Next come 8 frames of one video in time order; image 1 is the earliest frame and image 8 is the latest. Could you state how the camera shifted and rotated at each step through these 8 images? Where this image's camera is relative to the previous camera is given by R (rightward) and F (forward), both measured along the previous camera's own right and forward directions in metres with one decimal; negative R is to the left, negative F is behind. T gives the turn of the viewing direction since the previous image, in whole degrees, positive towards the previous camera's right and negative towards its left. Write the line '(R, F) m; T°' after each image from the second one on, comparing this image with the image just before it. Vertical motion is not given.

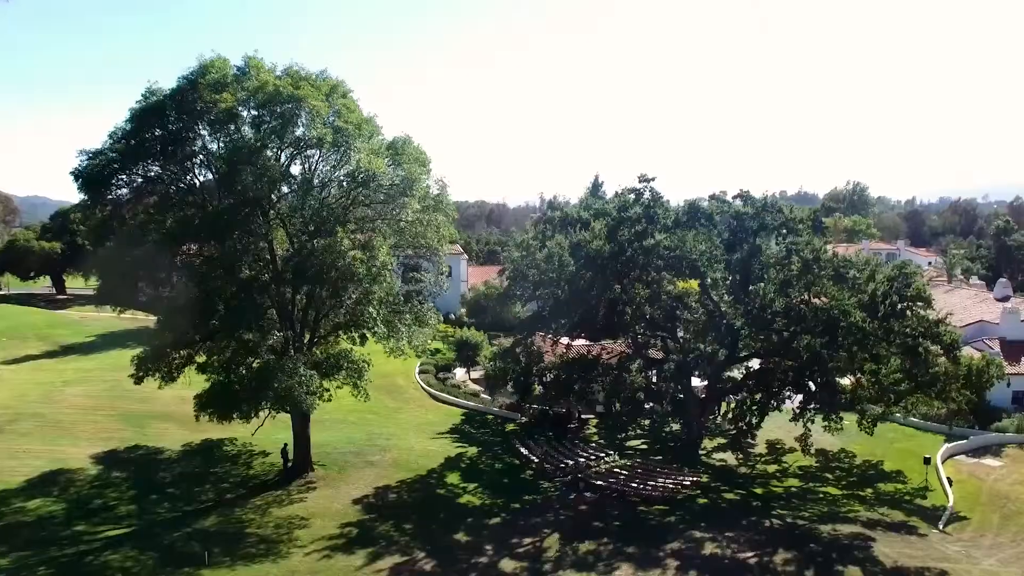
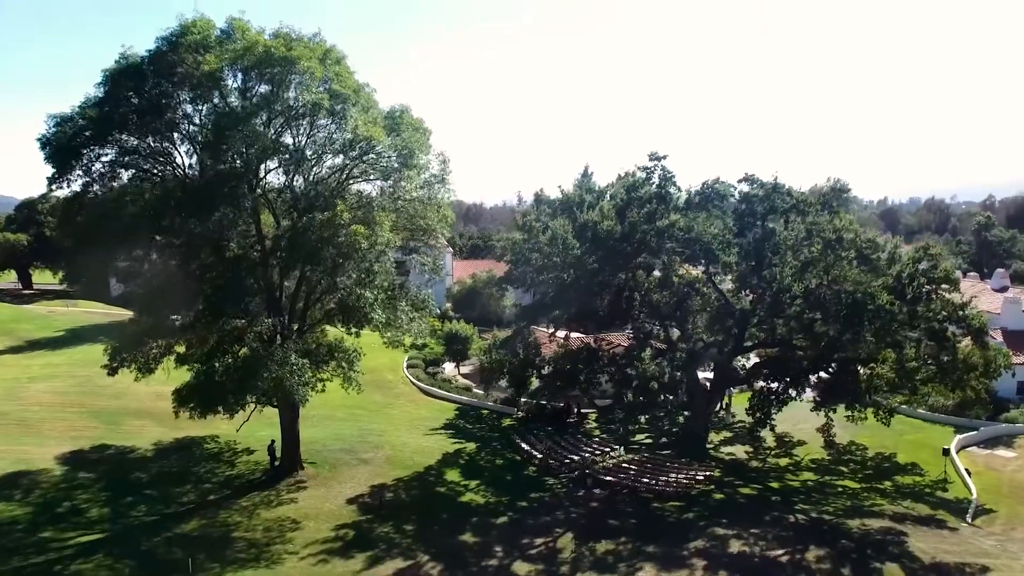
(-1.0, +1.7) m; +2°
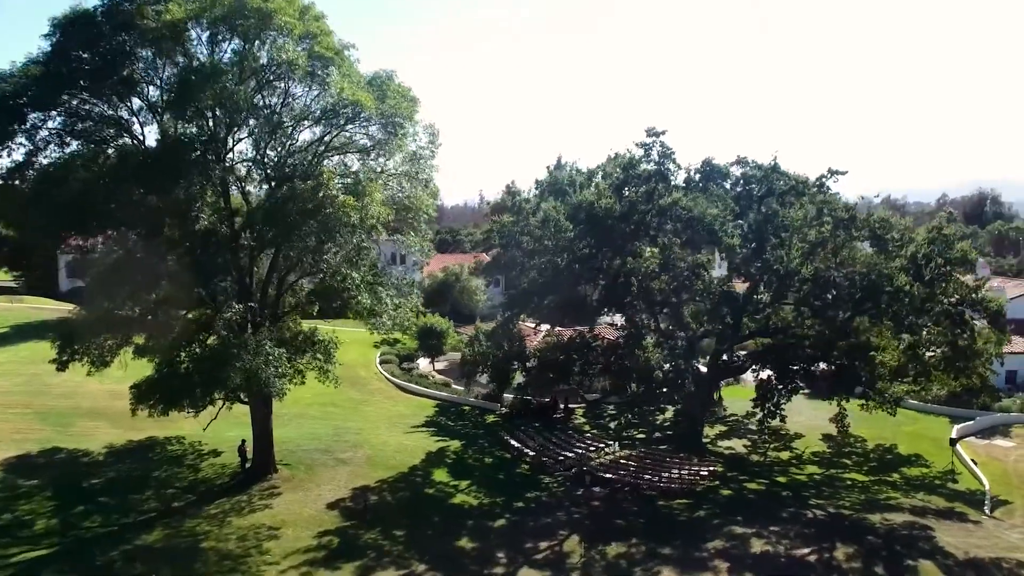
(-1.1, +2.0) m; +3°
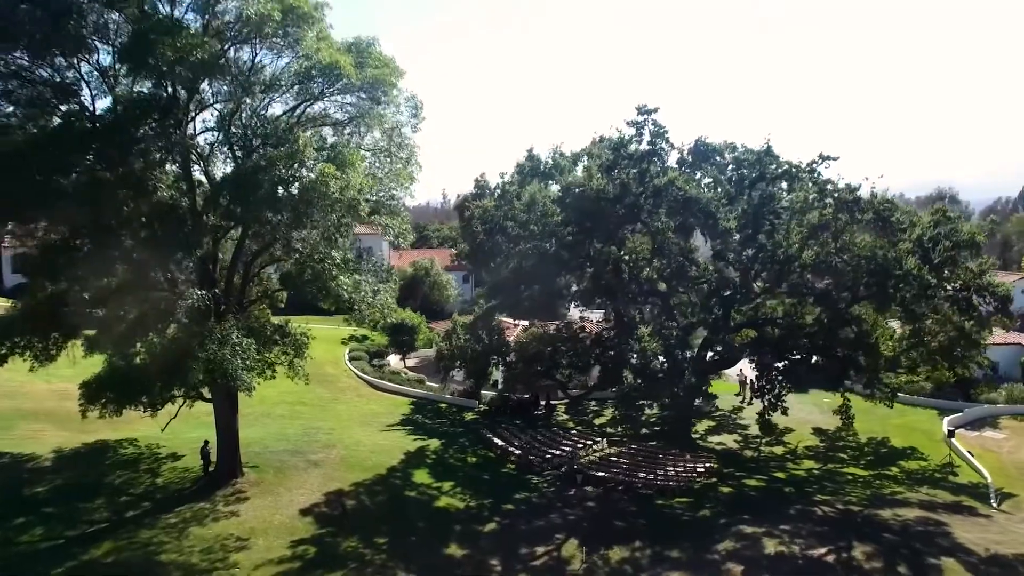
(-0.8, +1.7) m; +3°
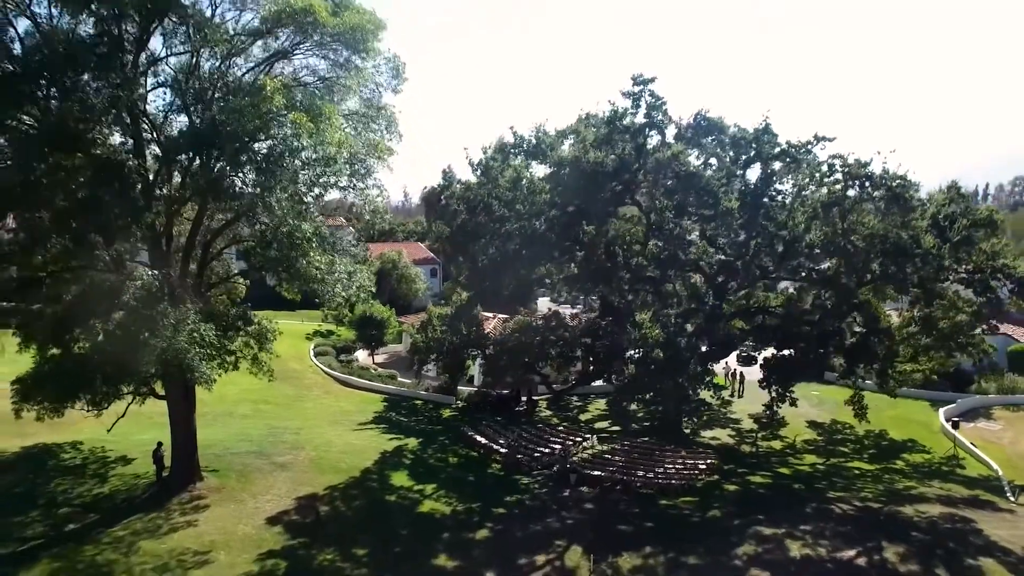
(-0.8, +2.0) m; +3°
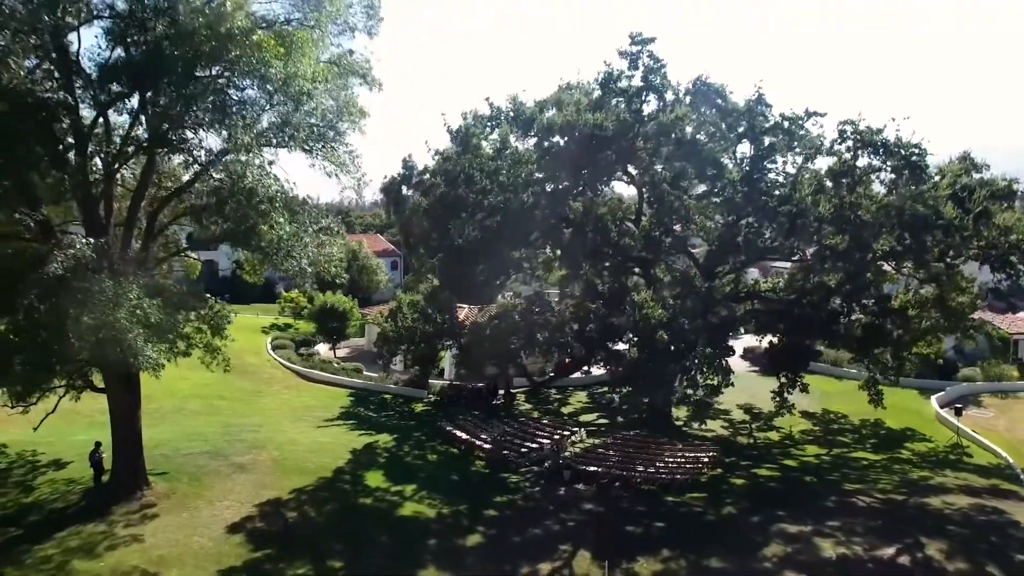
(-0.9, +2.1) m; +3°
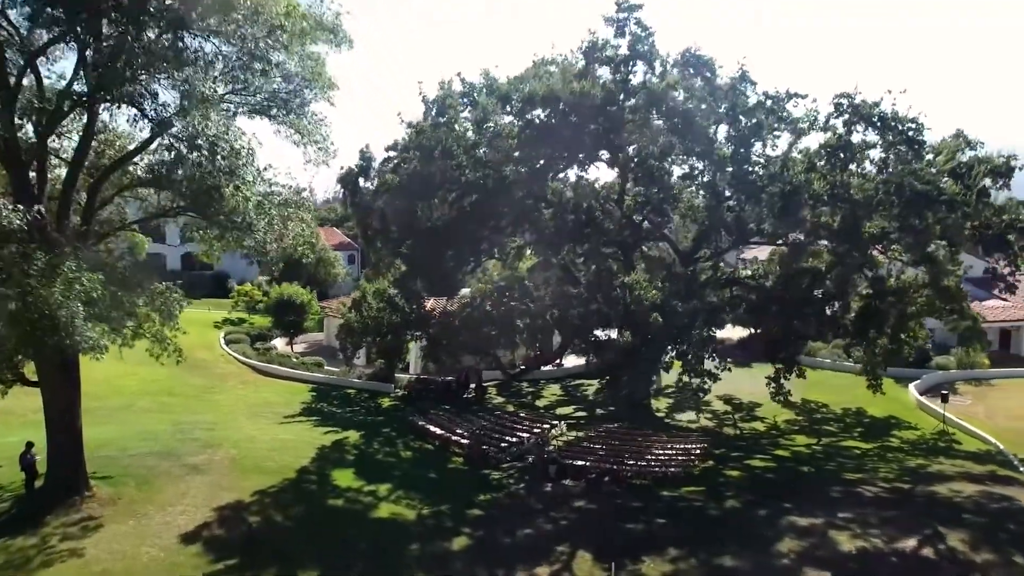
(-0.7, +1.4) m; +4°
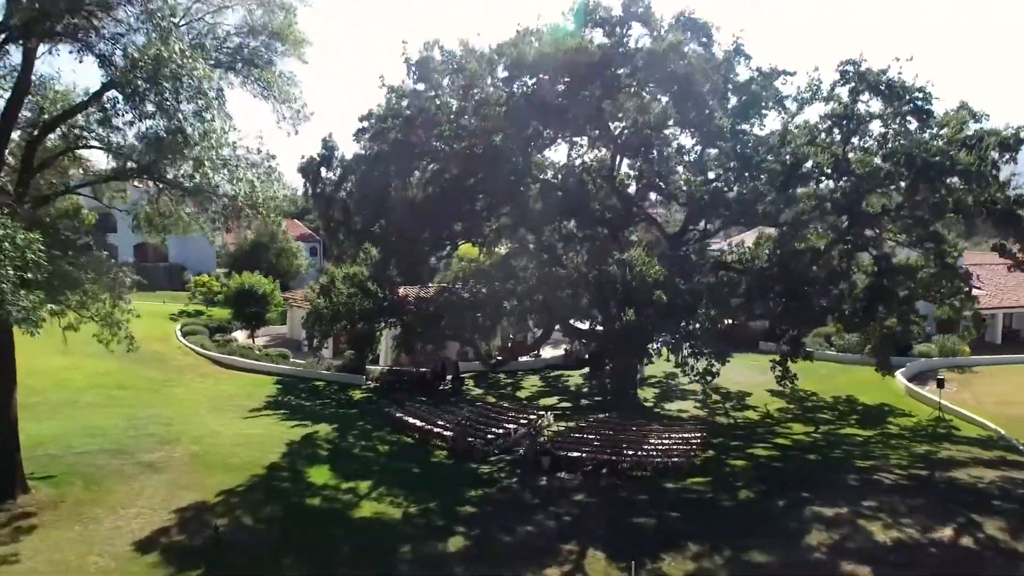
(-0.7, +1.5) m; +3°
